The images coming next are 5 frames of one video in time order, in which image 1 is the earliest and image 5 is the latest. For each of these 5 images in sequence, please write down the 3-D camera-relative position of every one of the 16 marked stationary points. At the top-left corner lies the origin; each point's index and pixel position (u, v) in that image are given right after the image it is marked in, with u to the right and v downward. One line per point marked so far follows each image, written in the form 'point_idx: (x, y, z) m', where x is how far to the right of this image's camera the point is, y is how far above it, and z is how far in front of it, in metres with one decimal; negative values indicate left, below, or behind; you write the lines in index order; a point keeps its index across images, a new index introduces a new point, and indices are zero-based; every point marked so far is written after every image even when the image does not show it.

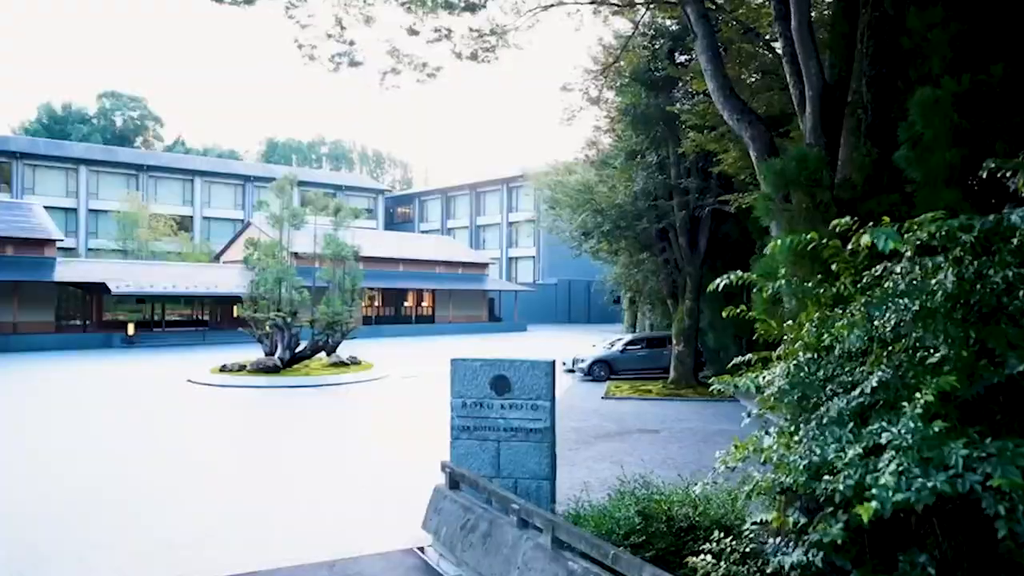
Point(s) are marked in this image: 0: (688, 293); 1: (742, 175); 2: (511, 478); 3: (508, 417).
0: (+4.4, -0.1, +18.2) m
1: (+4.1, +2.1, +13.0) m
2: (0.0, -1.8, +7.1) m
3: (0.0, -1.3, +7.1) m
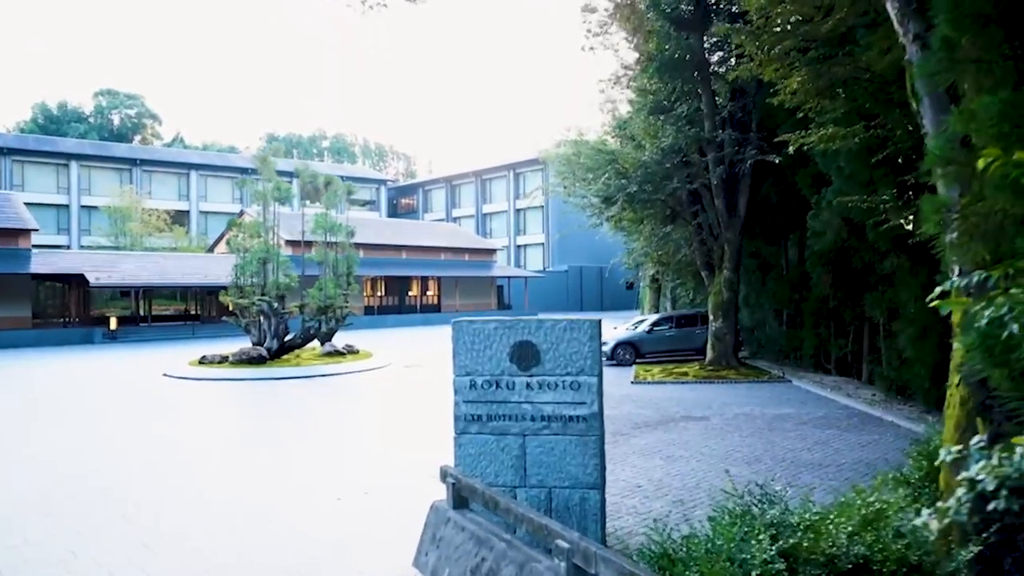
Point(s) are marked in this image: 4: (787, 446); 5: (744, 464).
0: (+4.7, +0.6, +16.0) m
1: (+4.2, +2.7, +10.8) m
2: (+0.2, -1.4, +5.0) m
3: (+0.2, -0.8, +5.0) m
4: (+3.3, -1.9, +8.8) m
5: (+2.5, -1.9, +7.8) m
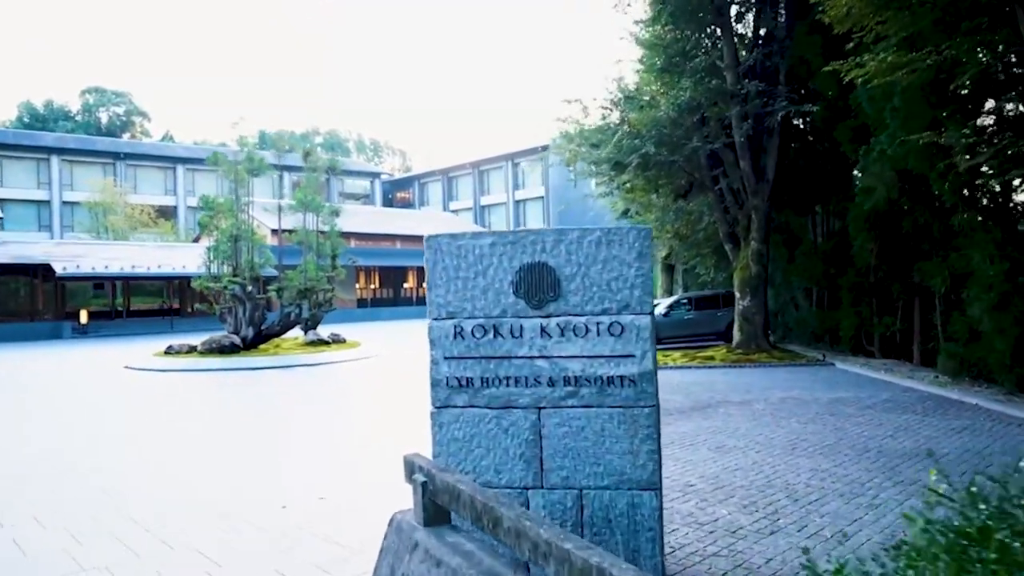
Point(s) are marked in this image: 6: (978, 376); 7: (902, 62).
0: (+4.7, +1.1, +14.3) m
1: (+4.2, +3.2, +9.0) m
2: (+0.2, -0.9, +3.3) m
3: (+0.2, -0.3, +3.3) m
4: (+3.3, -1.4, +7.1) m
5: (+2.6, -1.4, +6.1) m
6: (+6.5, -1.2, +10.2) m
7: (+4.3, +2.5, +8.2) m
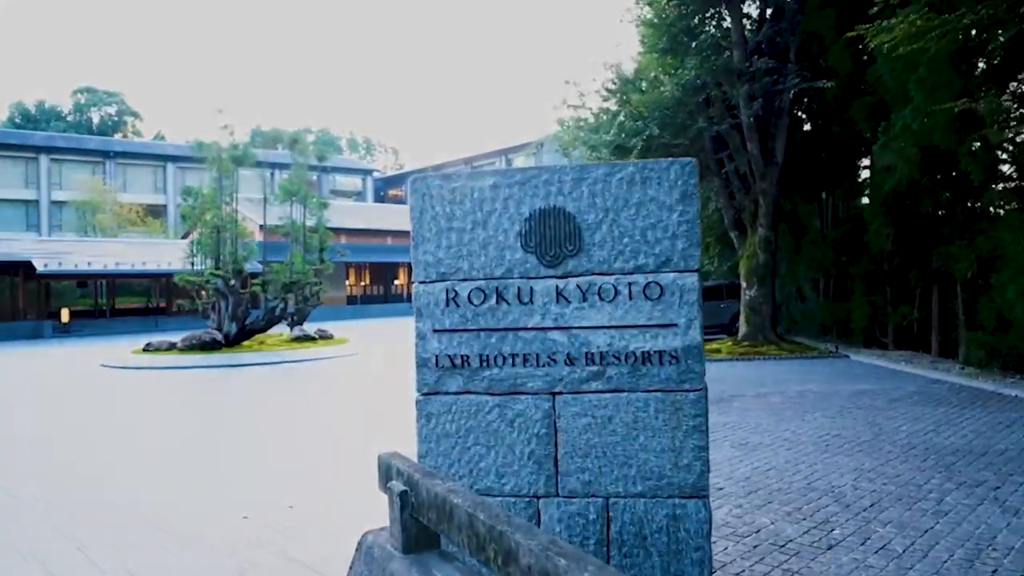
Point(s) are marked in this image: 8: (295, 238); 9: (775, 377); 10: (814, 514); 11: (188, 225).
0: (+4.6, +1.3, +13.6) m
1: (+4.2, +3.4, +8.4) m
2: (+0.3, -0.7, +2.6) m
3: (+0.2, -0.1, +2.5) m
4: (+3.3, -1.2, +6.4) m
5: (+2.6, -1.2, +5.4) m
6: (+6.4, -1.0, +9.6) m
7: (+4.3, +2.7, +7.5) m
8: (-5.7, +1.3, +19.4) m
9: (+3.6, -1.2, +10.2) m
10: (+1.6, -1.2, +3.9) m
11: (-7.8, +1.5, +17.6) m
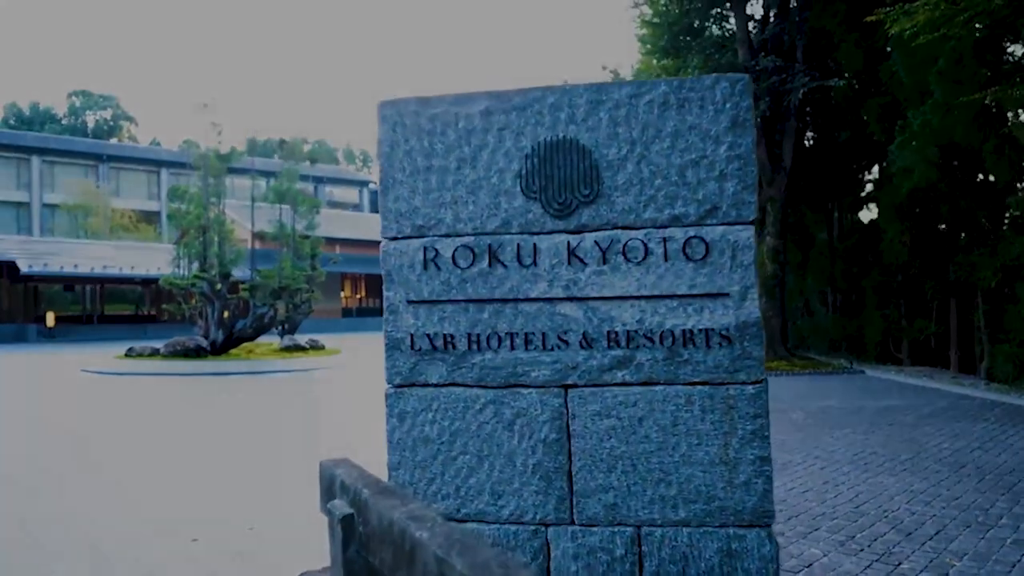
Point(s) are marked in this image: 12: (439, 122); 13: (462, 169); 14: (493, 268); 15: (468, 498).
0: (+4.6, +1.1, +13.1) m
1: (+4.2, +3.3, +7.8) m
2: (+0.3, -0.6, +2.0) m
3: (+0.2, 0.0, +1.9) m
4: (+3.3, -1.2, +5.8) m
5: (+2.5, -1.2, +4.8) m
6: (+6.4, -1.1, +9.0) m
7: (+4.3, +2.7, +7.0) m
8: (-5.7, +1.1, +18.8) m
9: (+3.6, -1.3, +9.5) m
10: (+1.6, -1.1, +3.2) m
11: (-7.8, +1.4, +17.0) m
12: (-0.2, +0.4, +2.0) m
13: (-0.1, +0.3, +2.0) m
14: (-0.1, +0.1, +2.0) m
15: (-0.1, -0.6, +2.0) m
